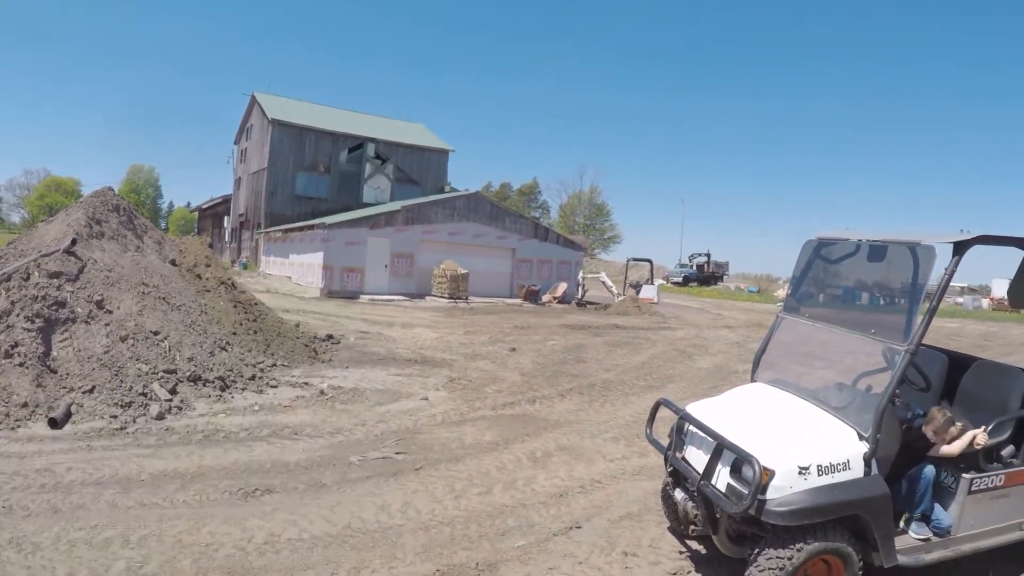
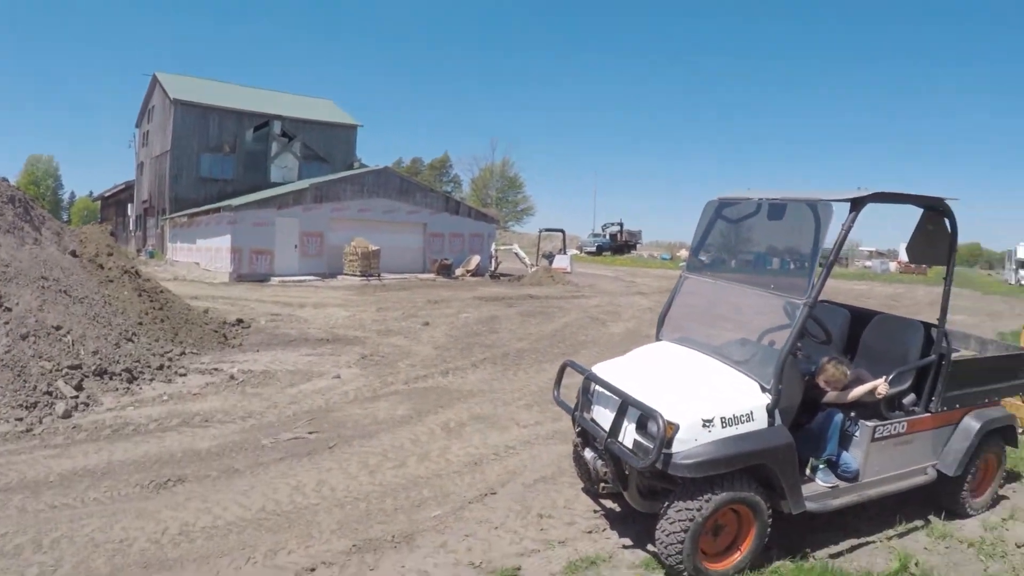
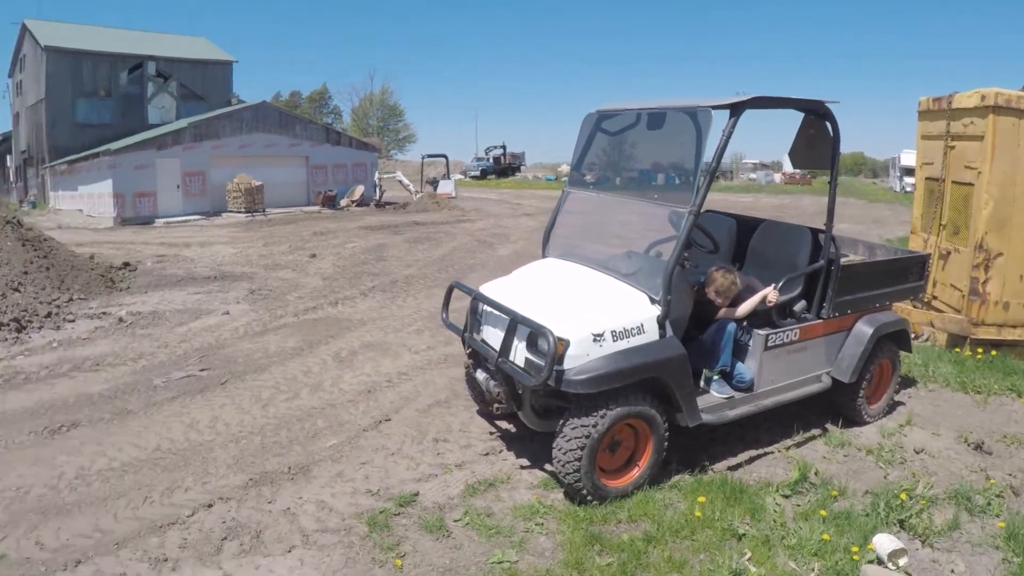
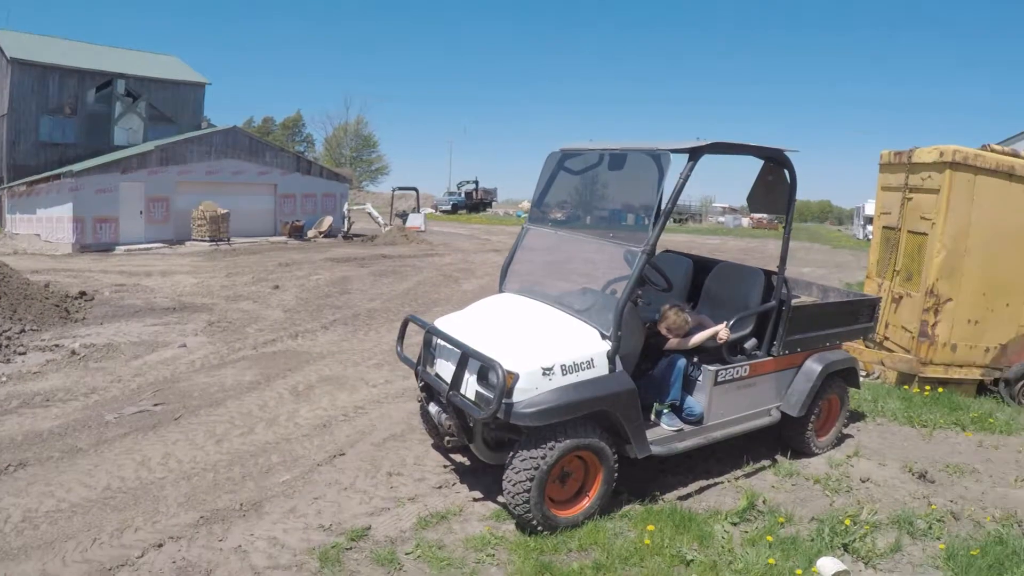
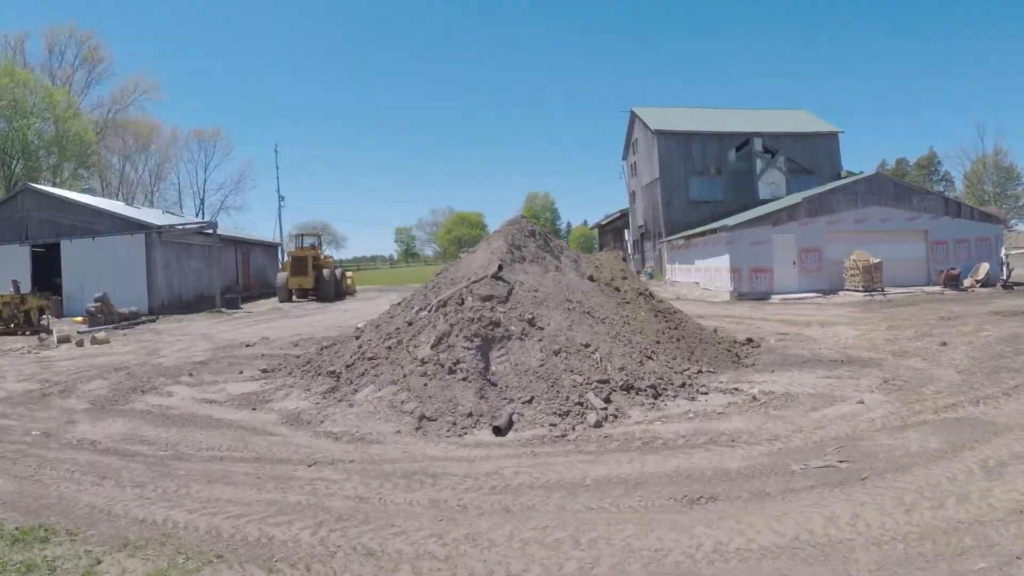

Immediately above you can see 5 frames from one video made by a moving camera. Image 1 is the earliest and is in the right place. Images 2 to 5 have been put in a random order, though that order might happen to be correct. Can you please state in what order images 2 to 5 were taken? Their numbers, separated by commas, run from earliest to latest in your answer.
2, 4, 3, 5
